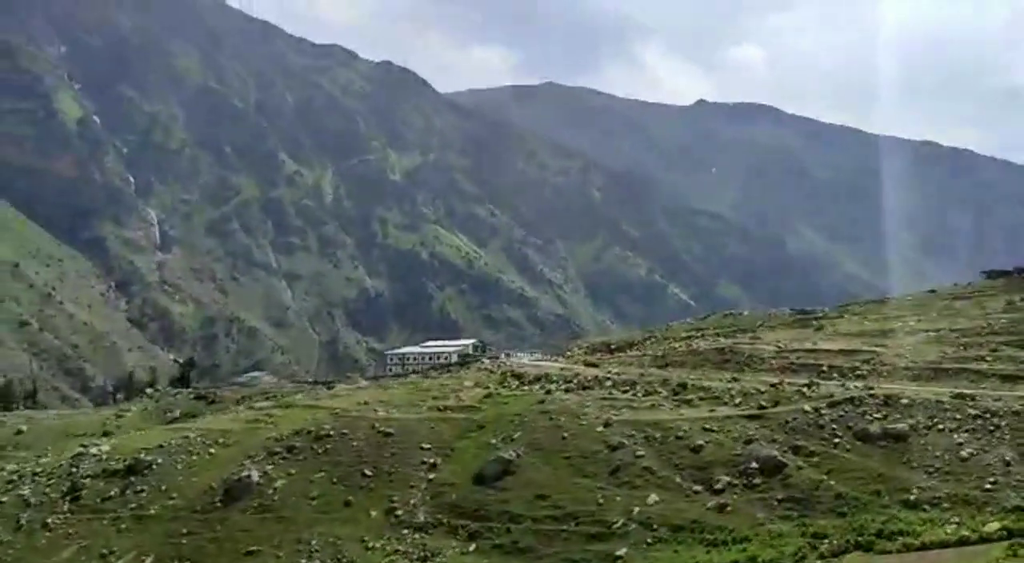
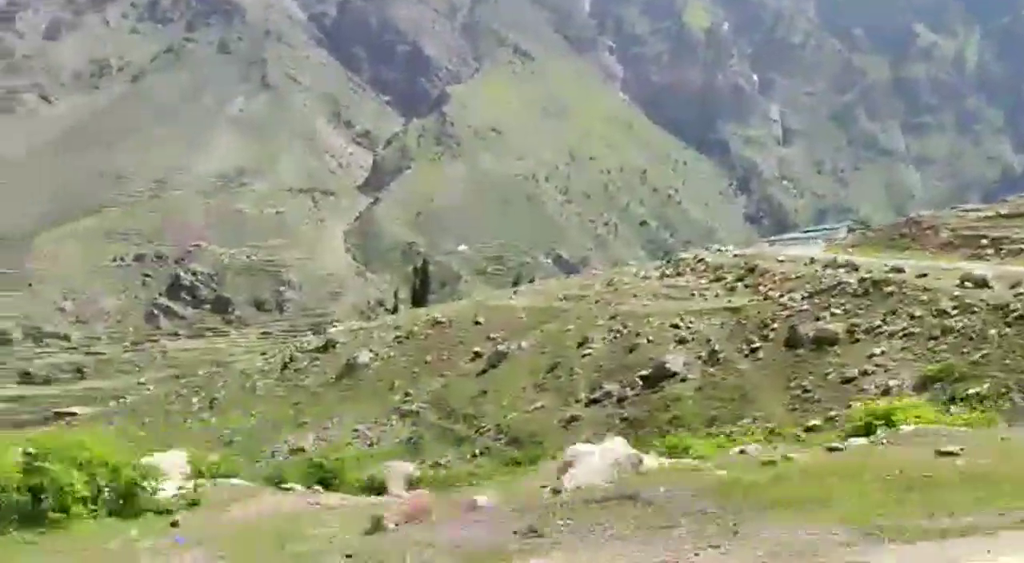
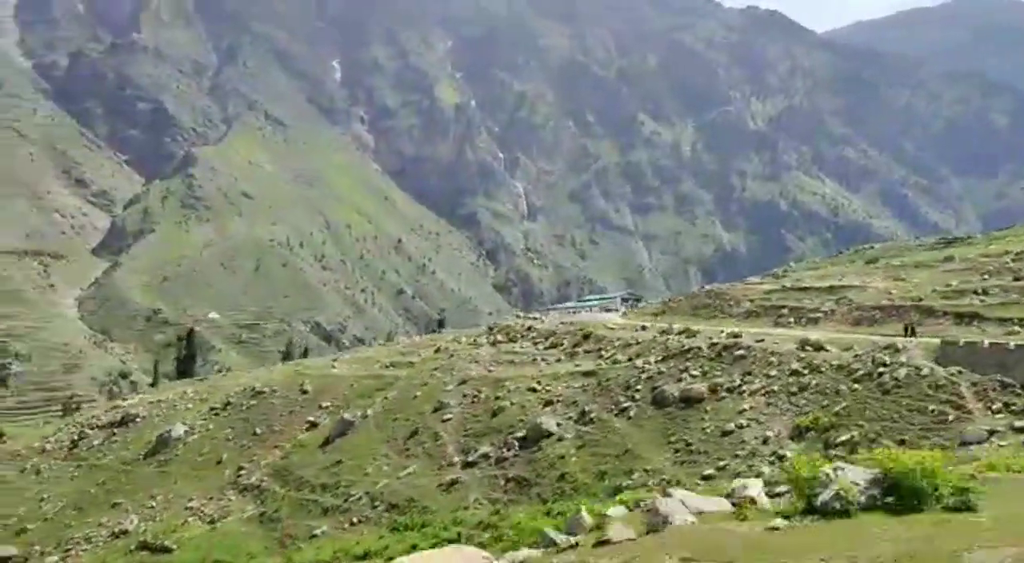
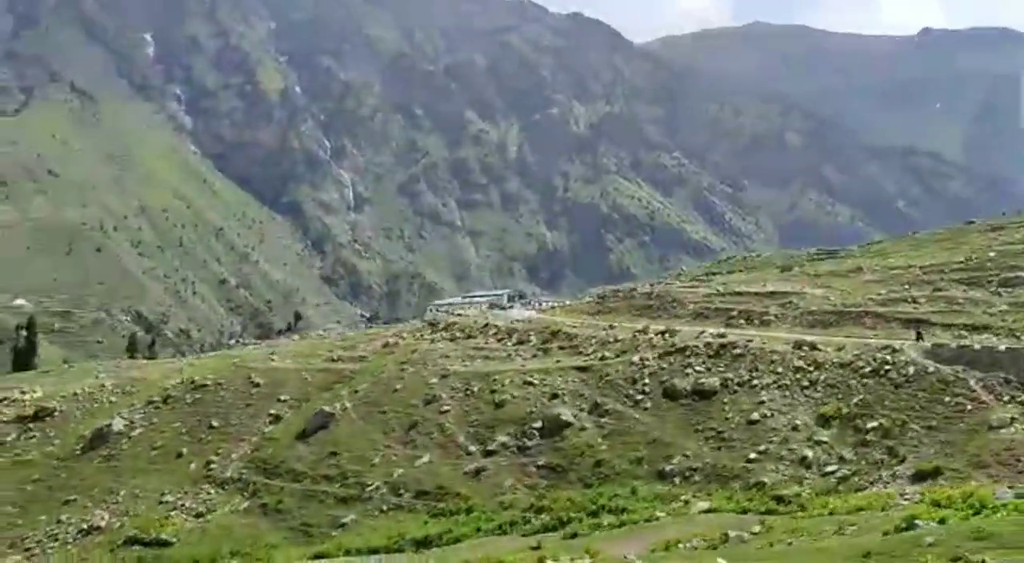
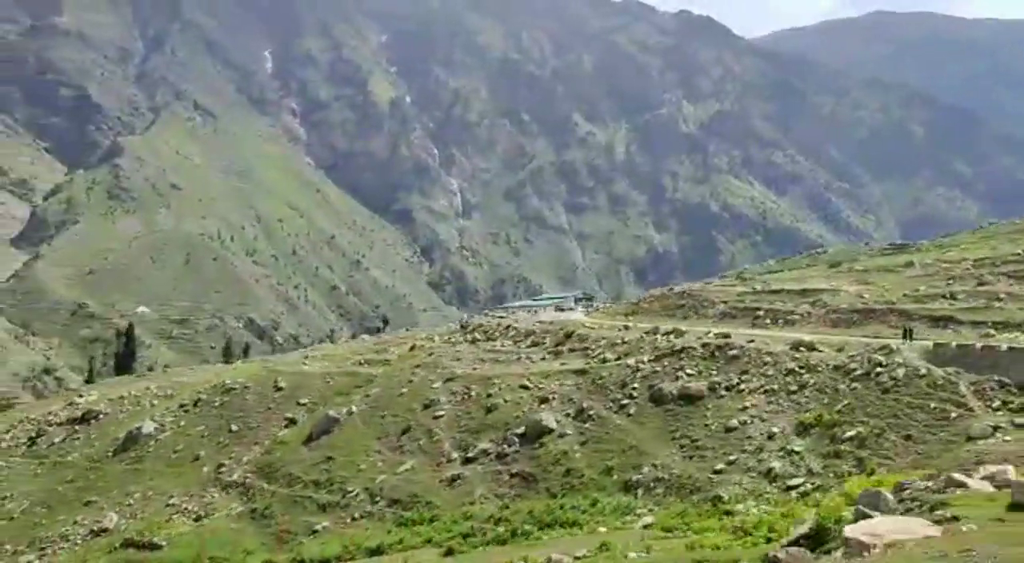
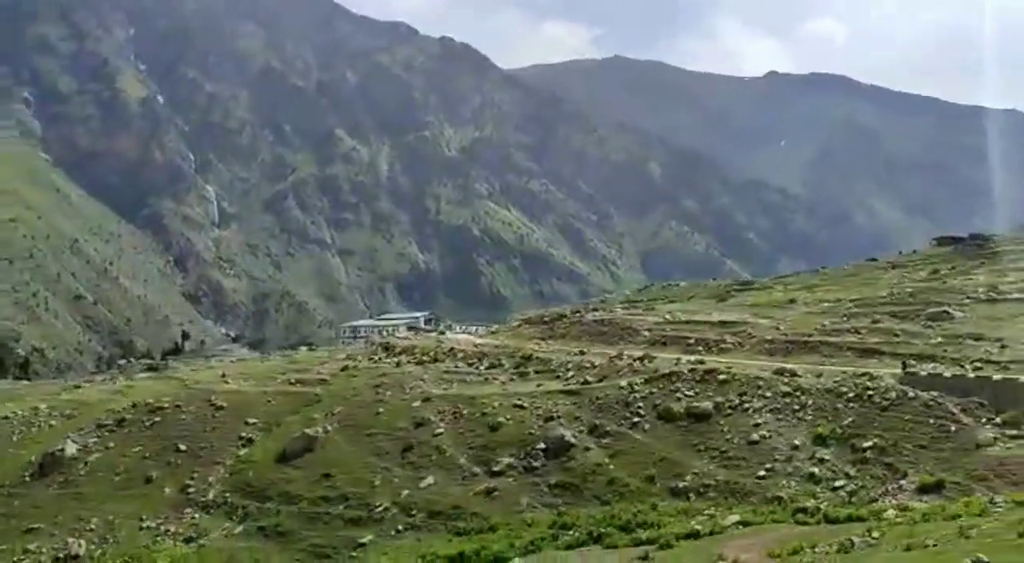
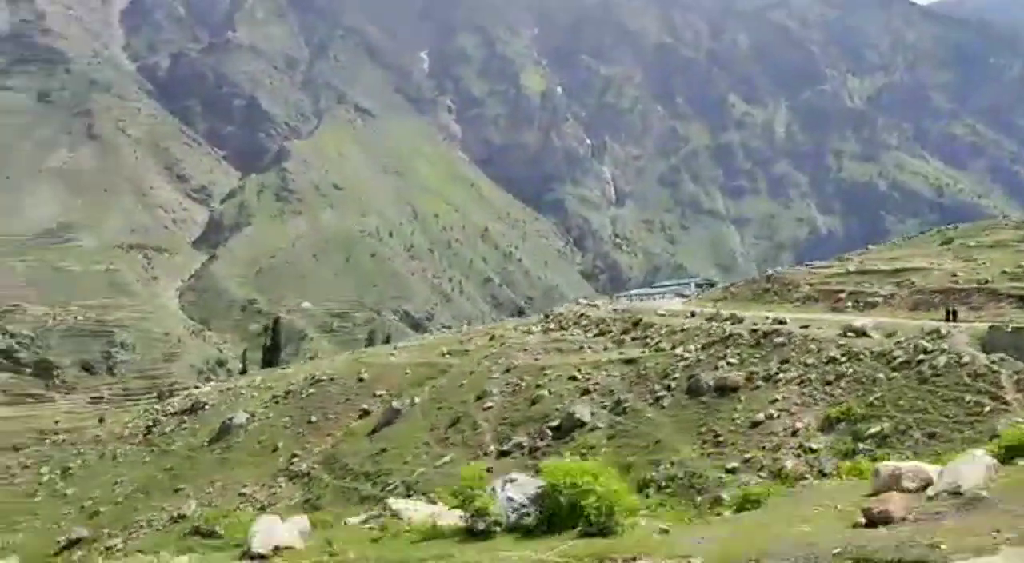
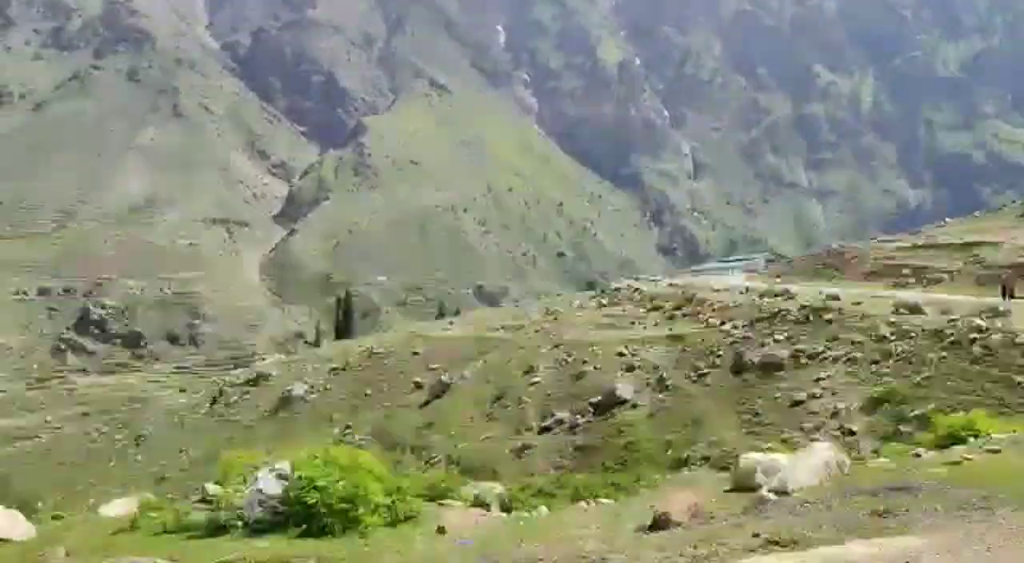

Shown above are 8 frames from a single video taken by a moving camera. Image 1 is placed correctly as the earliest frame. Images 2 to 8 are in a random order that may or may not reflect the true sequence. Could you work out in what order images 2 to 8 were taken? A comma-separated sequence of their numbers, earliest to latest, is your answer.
6, 4, 5, 3, 7, 8, 2
